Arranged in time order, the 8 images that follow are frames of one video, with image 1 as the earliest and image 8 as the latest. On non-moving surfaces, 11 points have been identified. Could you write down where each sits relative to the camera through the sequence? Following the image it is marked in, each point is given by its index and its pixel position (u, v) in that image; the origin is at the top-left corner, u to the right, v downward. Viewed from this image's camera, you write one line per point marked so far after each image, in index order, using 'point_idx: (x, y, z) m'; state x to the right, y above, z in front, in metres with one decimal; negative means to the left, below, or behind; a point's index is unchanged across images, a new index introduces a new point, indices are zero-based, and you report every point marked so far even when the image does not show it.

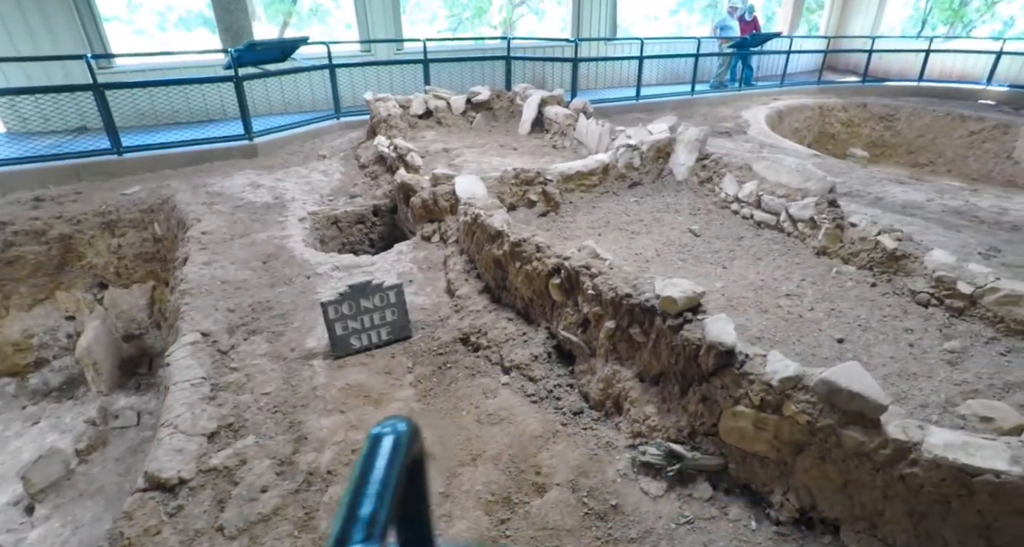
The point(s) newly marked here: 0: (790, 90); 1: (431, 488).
0: (+3.8, +2.4, +8.0) m
1: (-0.3, -0.8, +2.3) m
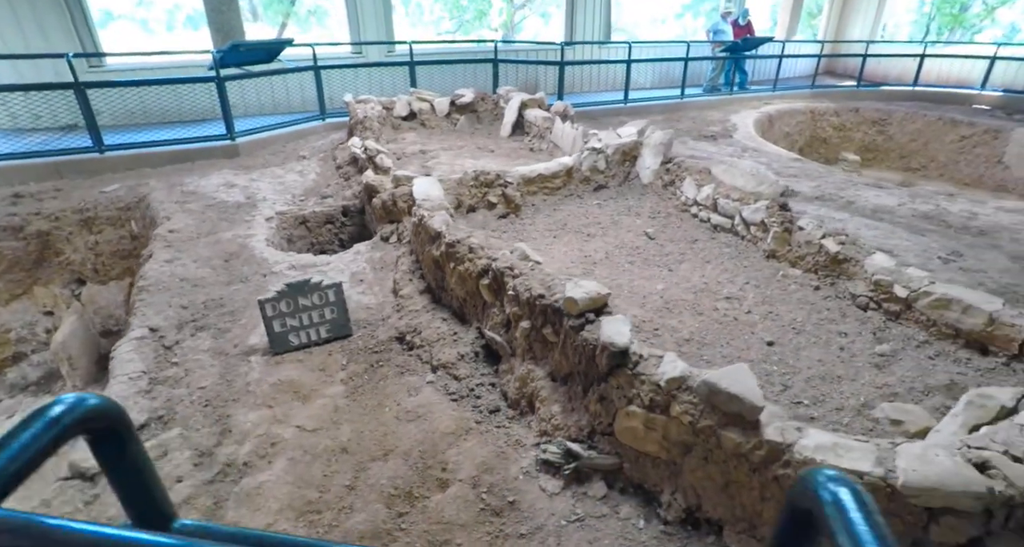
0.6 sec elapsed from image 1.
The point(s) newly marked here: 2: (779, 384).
0: (+3.6, +2.4, +8.0) m
1: (-0.7, -0.8, +2.3) m
2: (+1.1, -0.5, +2.5) m
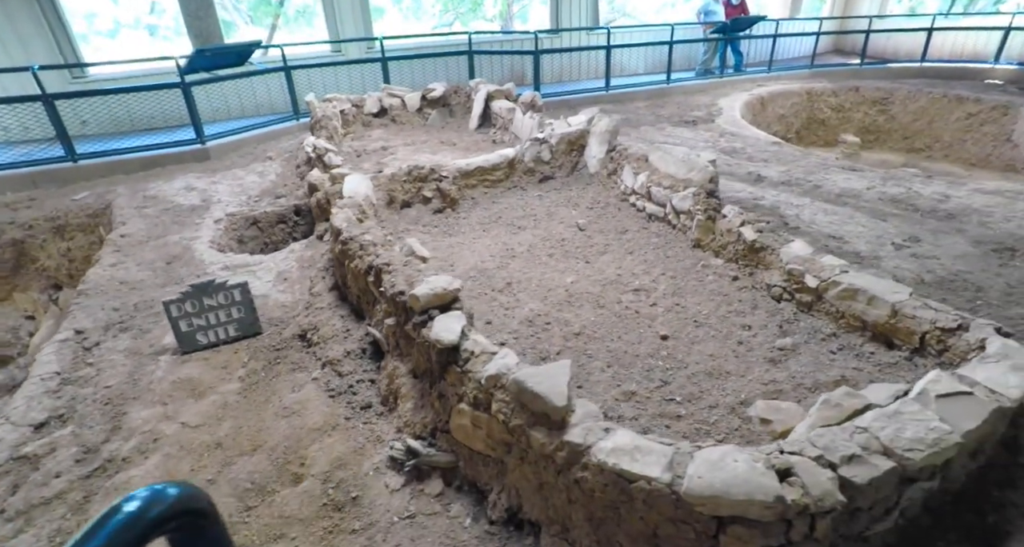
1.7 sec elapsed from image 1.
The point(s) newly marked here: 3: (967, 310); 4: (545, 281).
0: (+3.4, +2.5, +7.7) m
1: (-1.2, -0.8, +2.4) m
2: (+0.6, -0.4, +2.5) m
3: (+2.4, -0.2, +3.2) m
4: (+0.2, 0.0, +3.2) m
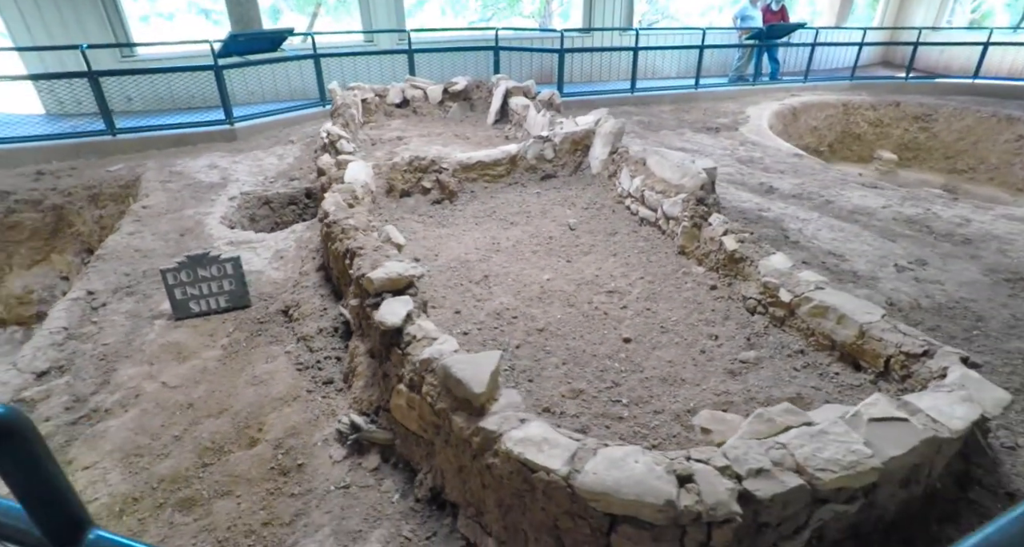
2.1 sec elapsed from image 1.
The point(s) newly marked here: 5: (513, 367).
0: (+3.7, +2.3, +7.5) m
1: (-1.4, -0.7, +2.5) m
2: (+0.4, -0.4, +2.5) m
3: (+2.3, -0.3, +3.1) m
4: (+0.1, 0.0, +3.2) m
5: (0.0, -0.4, +2.5) m
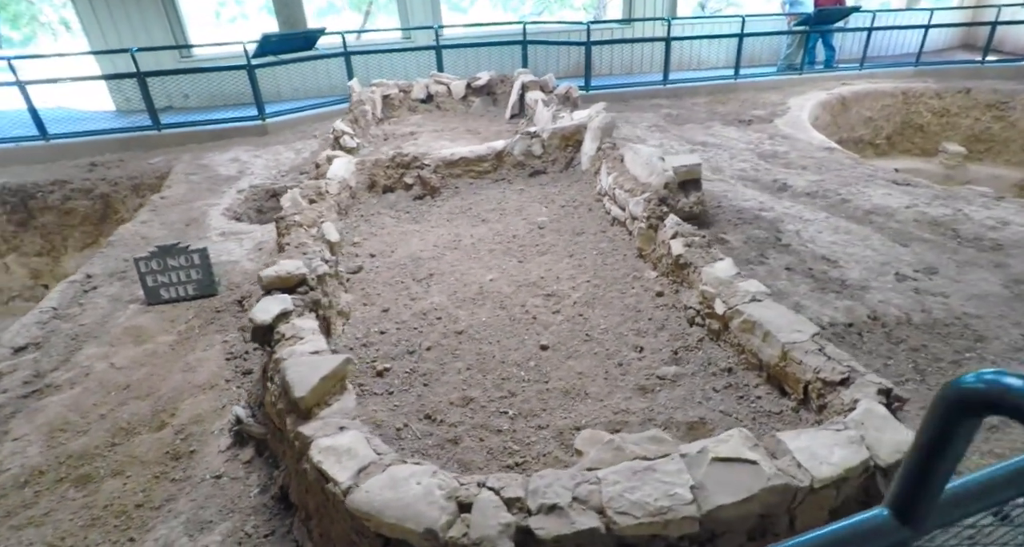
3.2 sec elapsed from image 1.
0: (+4.1, +2.3, +6.8) m
1: (-1.8, -0.6, +2.7) m
2: (0.0, -0.5, +2.4) m
3: (+1.9, -0.4, +2.7) m
4: (-0.3, 0.0, +3.1) m
5: (-0.4, -0.4, +2.5) m
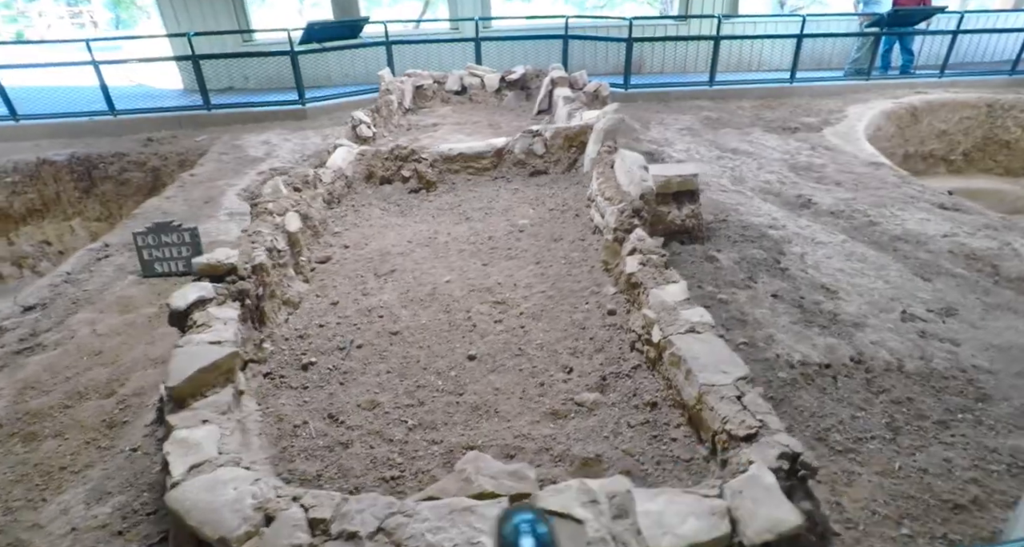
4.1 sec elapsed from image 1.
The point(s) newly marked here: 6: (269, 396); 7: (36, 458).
0: (+4.5, +1.9, +6.0) m
1: (-2.1, -0.5, +2.8) m
2: (-0.4, -0.5, +2.3) m
3: (+1.6, -0.6, +2.3) m
4: (-0.5, 0.0, +3.1) m
5: (-0.7, -0.4, +2.5) m
6: (-0.9, -0.5, +2.3) m
7: (-1.9, -0.7, +2.3) m
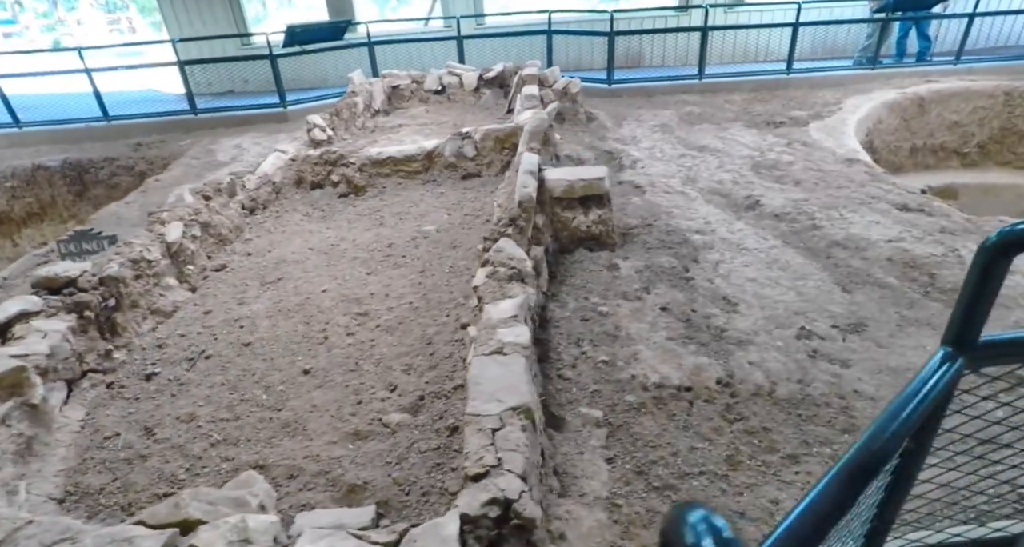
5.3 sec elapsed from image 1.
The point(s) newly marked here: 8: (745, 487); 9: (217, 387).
0: (+4.2, +1.9, +5.4) m
1: (-2.8, -0.5, +3.0) m
2: (-1.1, -0.5, +2.3) m
3: (+0.9, -0.6, +2.1) m
4: (-1.1, -0.1, +3.1) m
5: (-1.4, -0.4, +2.5) m
6: (-1.6, -0.5, +2.3) m
7: (-2.6, -0.8, +2.5) m
8: (+0.8, -0.7, +2.0) m
9: (-1.2, -0.5, +2.4) m
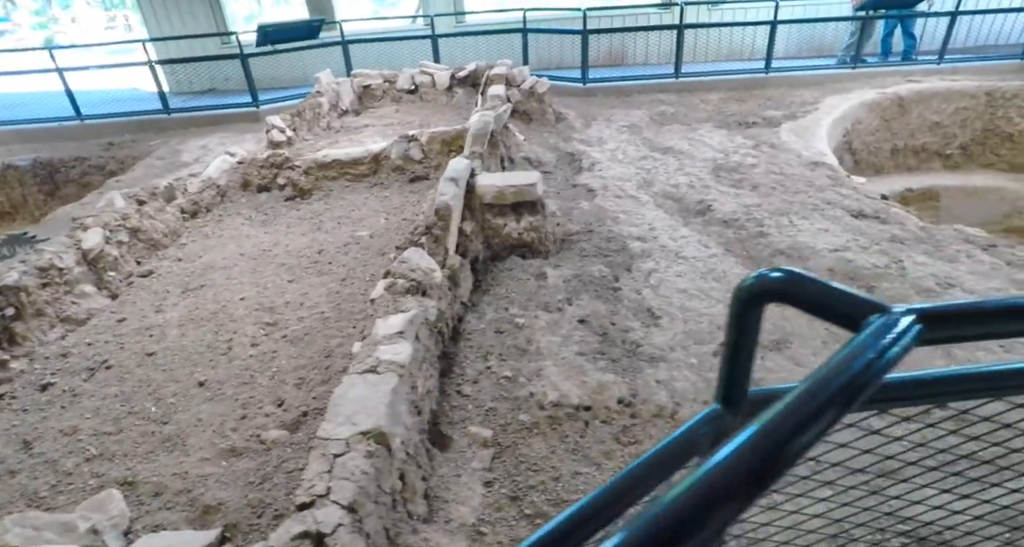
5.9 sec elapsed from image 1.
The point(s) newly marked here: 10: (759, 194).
0: (+3.9, +1.8, +5.1) m
1: (-3.1, -0.6, +3.1) m
2: (-1.5, -0.6, +2.2) m
3: (+0.5, -0.7, +2.0) m
4: (-1.4, -0.1, +3.0) m
5: (-1.8, -0.5, +2.5) m
6: (-2.0, -0.6, +2.3) m
7: (-3.0, -0.8, +2.5) m
8: (+0.3, -0.8, +1.9) m
9: (-1.6, -0.5, +2.4) m
10: (+1.5, +0.5, +3.7) m
